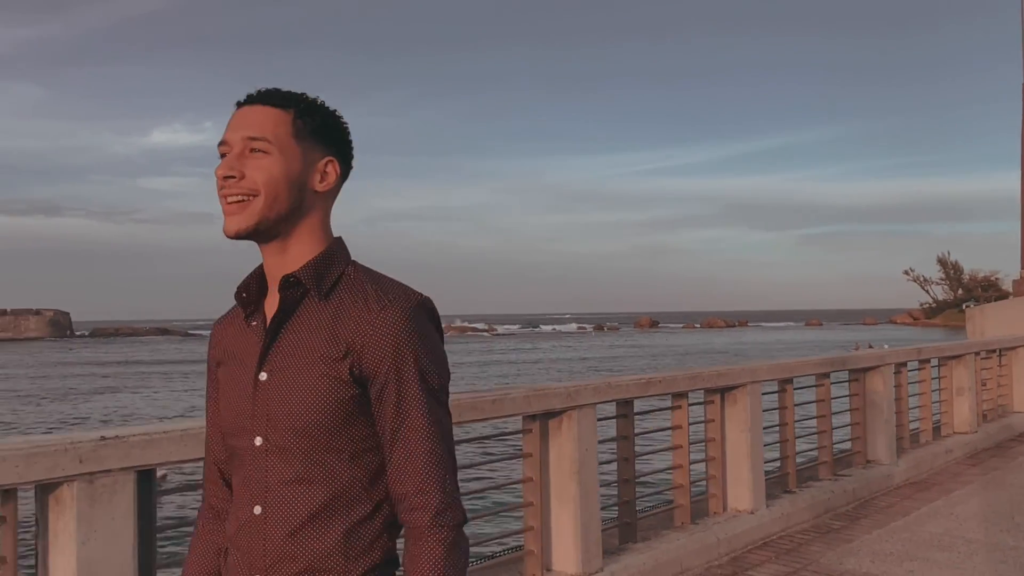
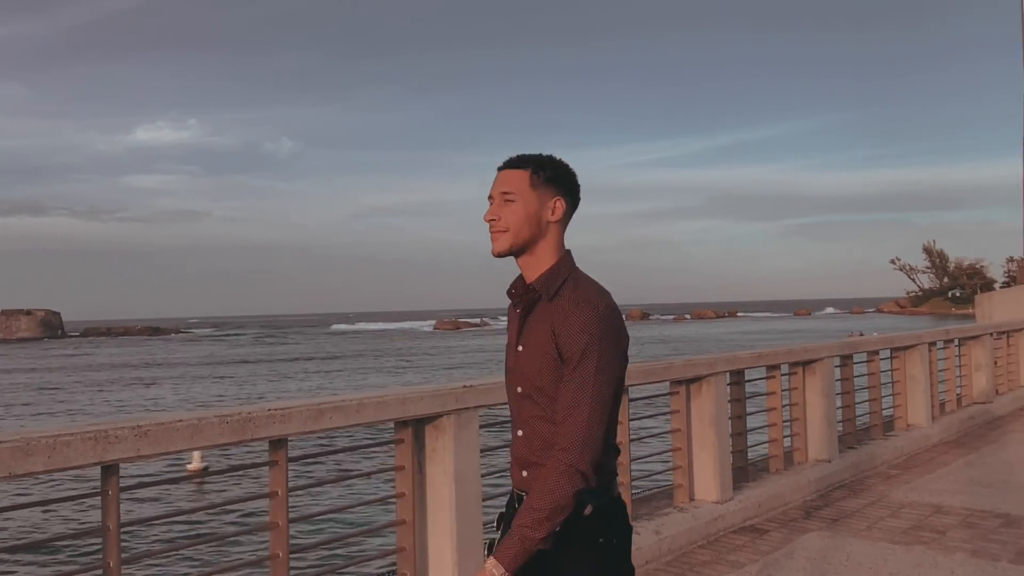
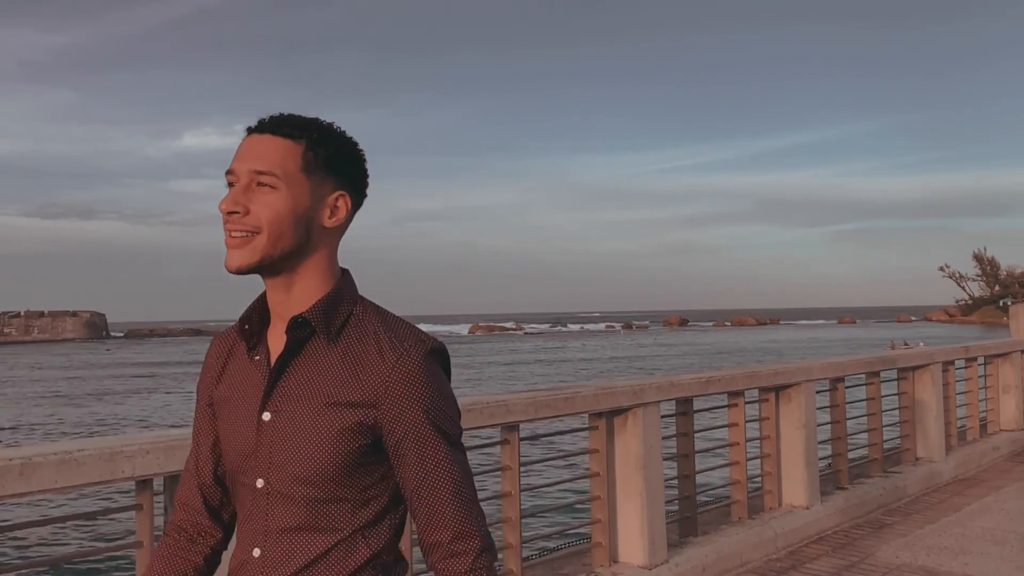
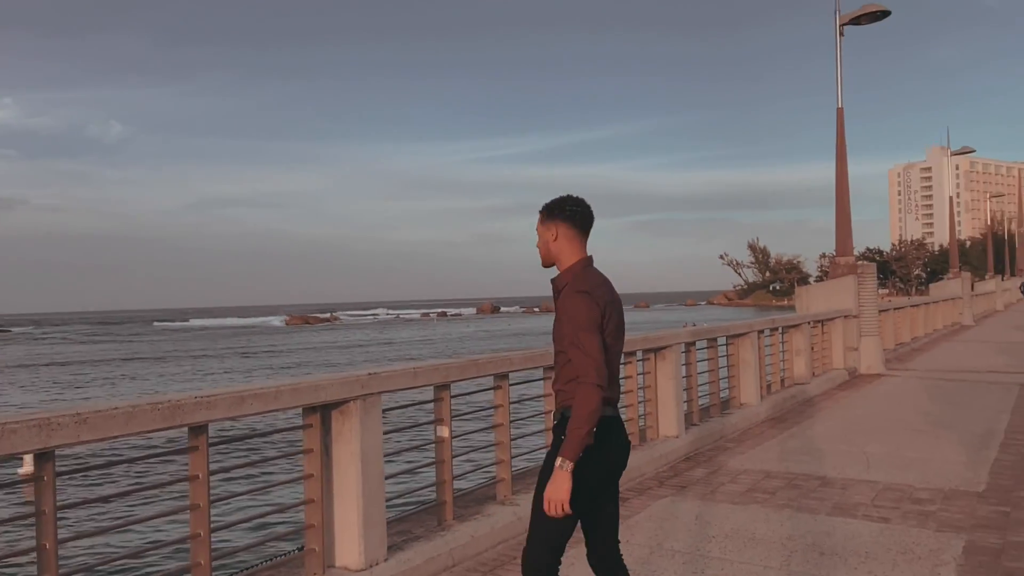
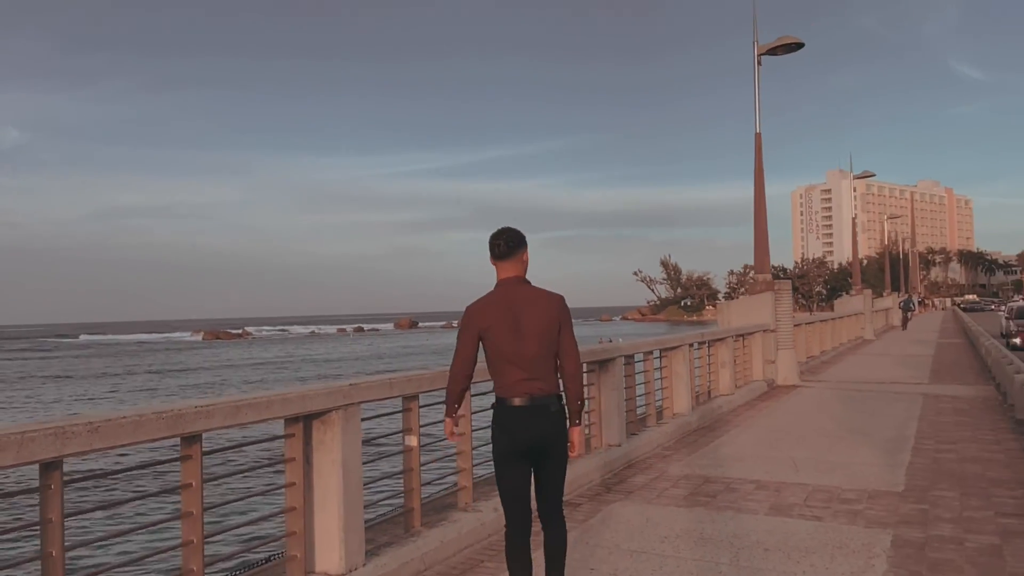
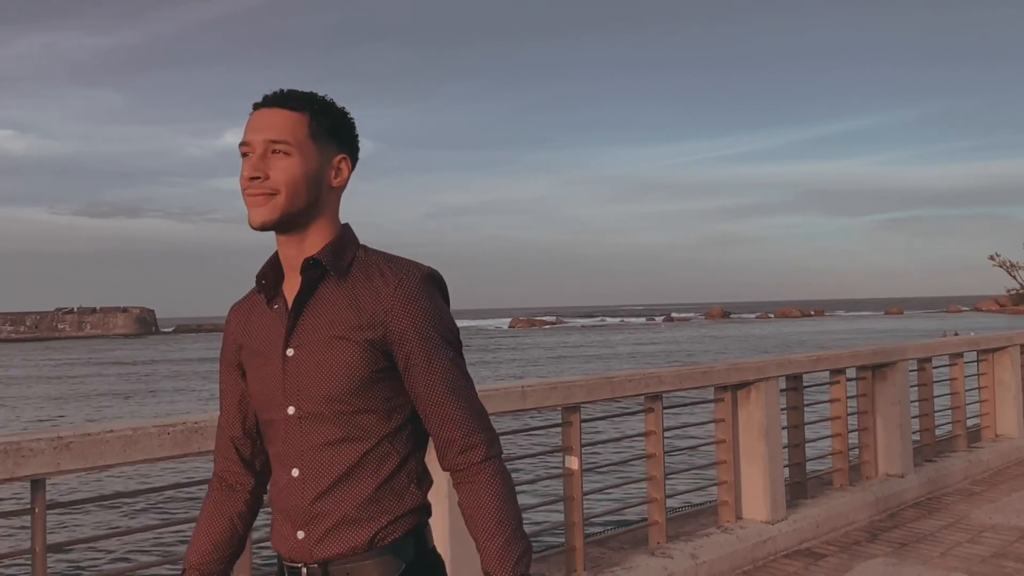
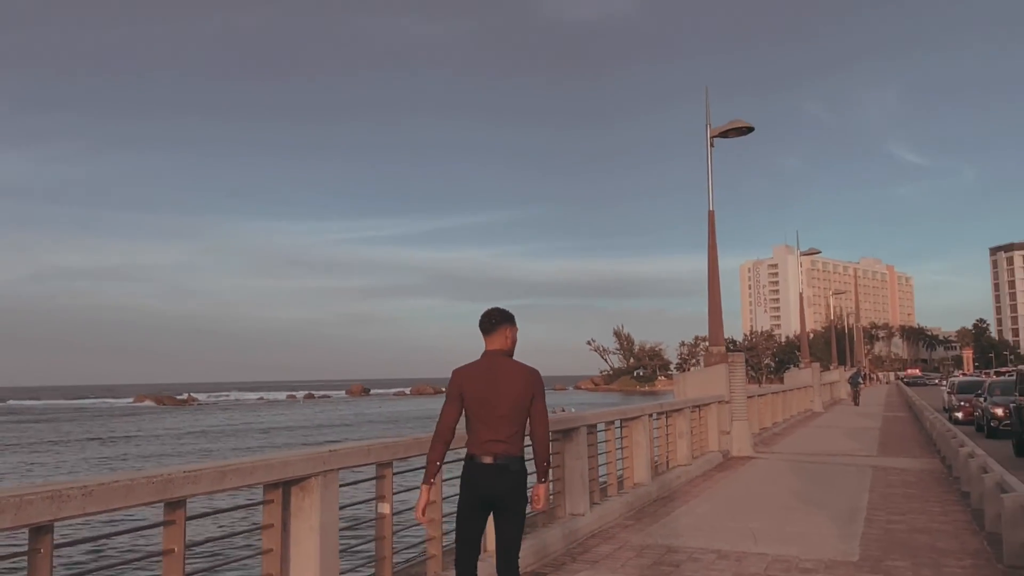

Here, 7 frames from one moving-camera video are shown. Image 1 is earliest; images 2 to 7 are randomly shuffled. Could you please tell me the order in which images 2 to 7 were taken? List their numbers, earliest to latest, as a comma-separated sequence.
3, 6, 2, 4, 5, 7
